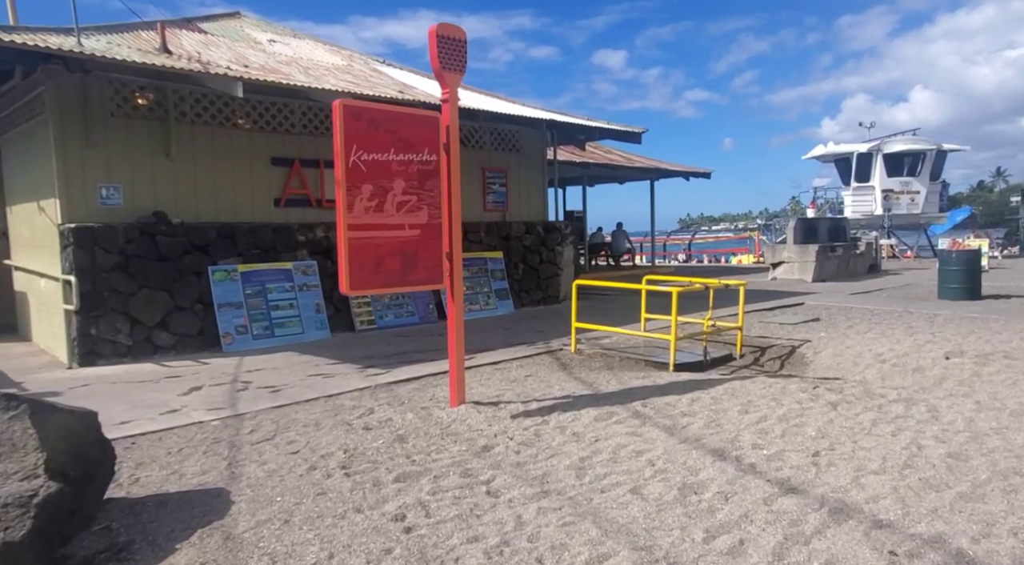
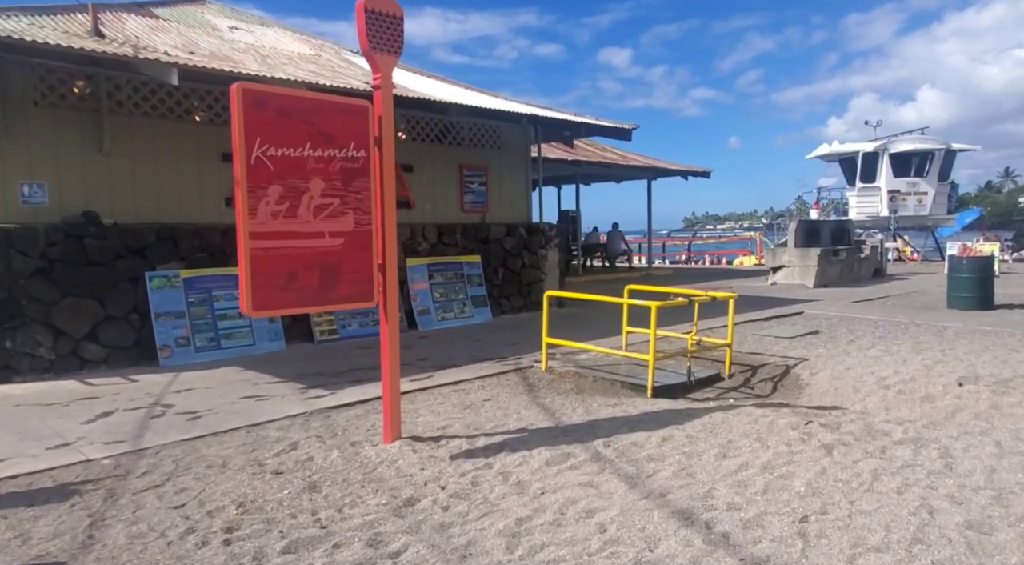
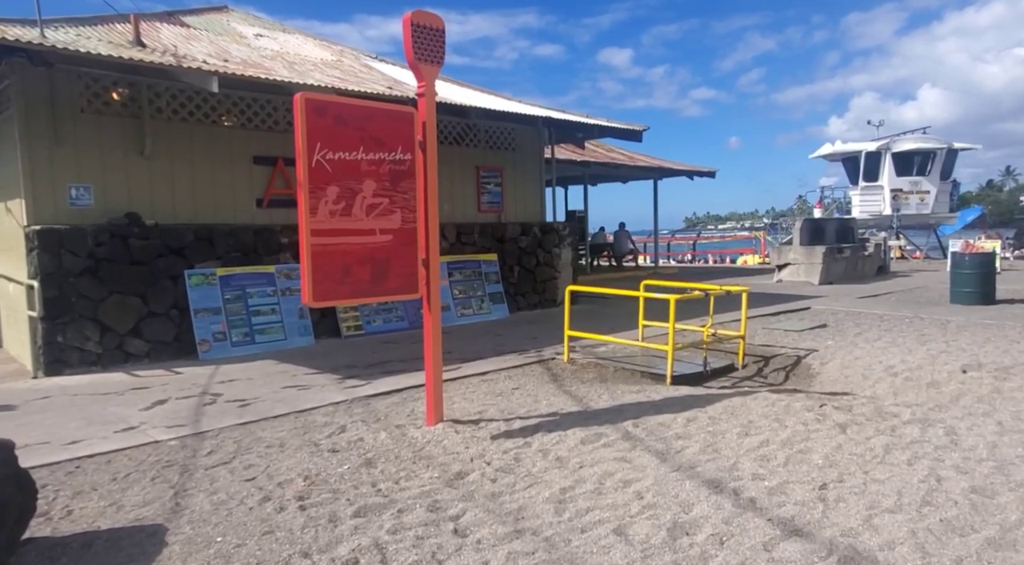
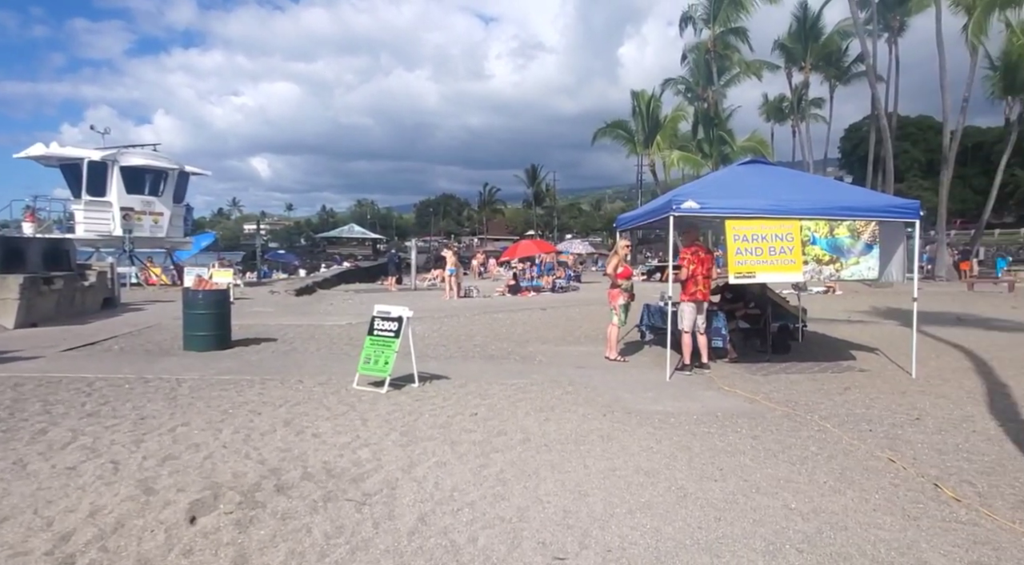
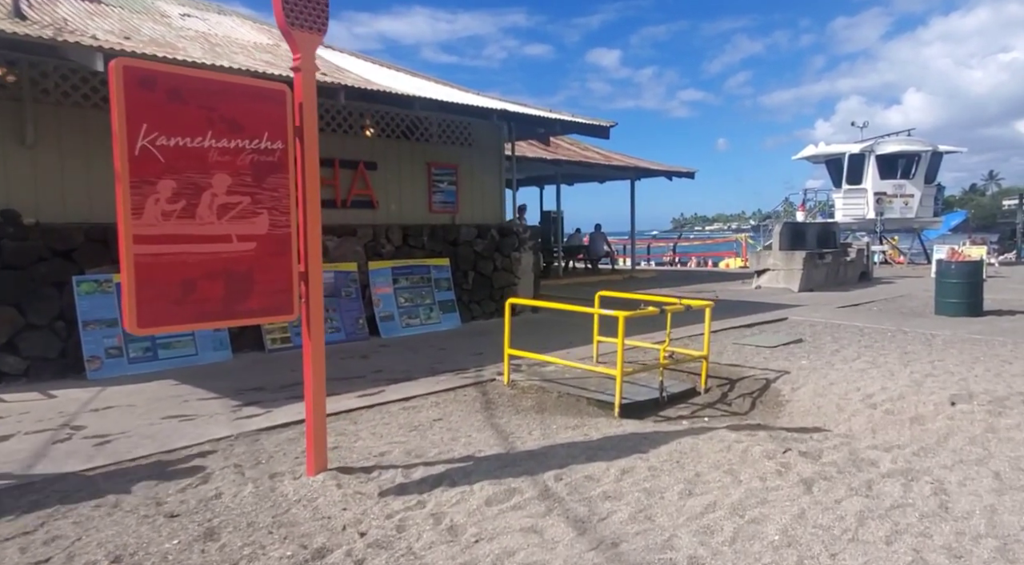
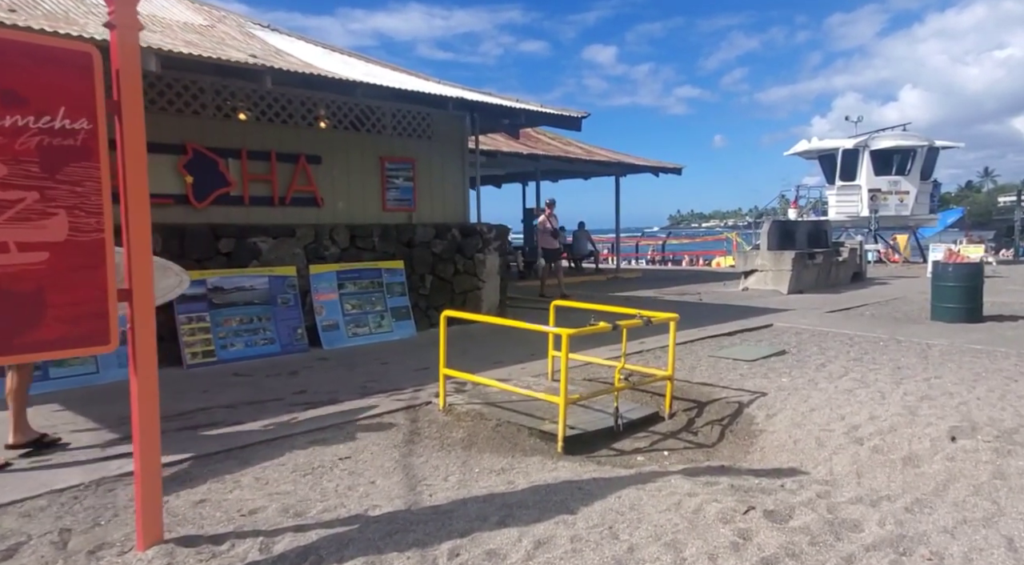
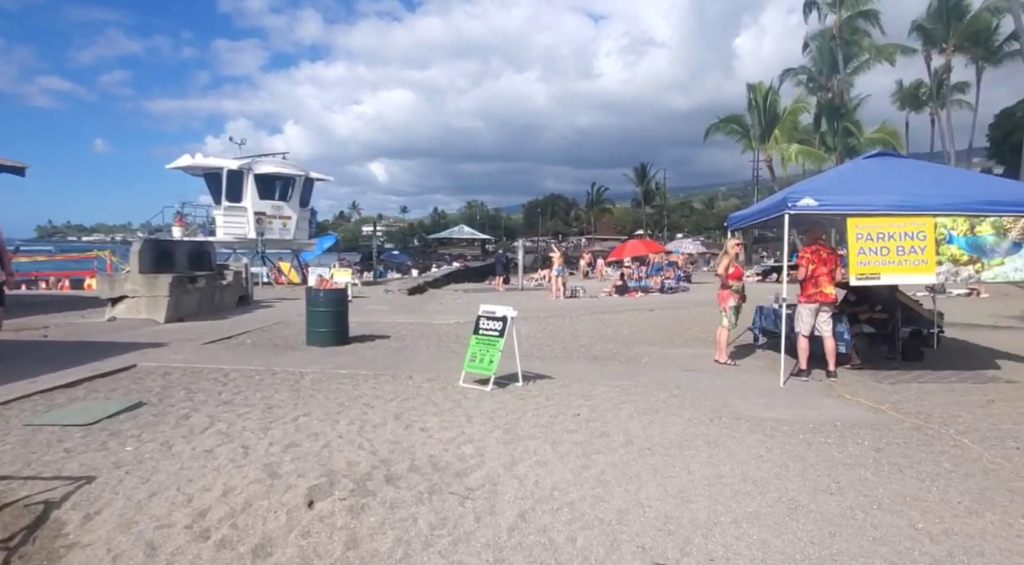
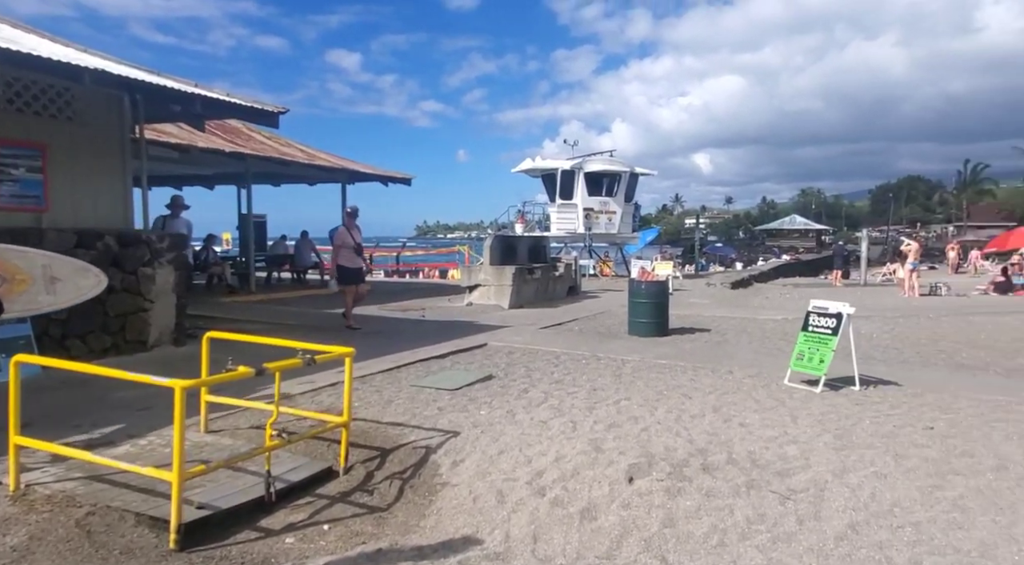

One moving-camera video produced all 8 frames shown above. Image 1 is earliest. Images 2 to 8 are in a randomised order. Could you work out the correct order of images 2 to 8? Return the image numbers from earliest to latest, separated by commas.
3, 2, 5, 6, 8, 7, 4
